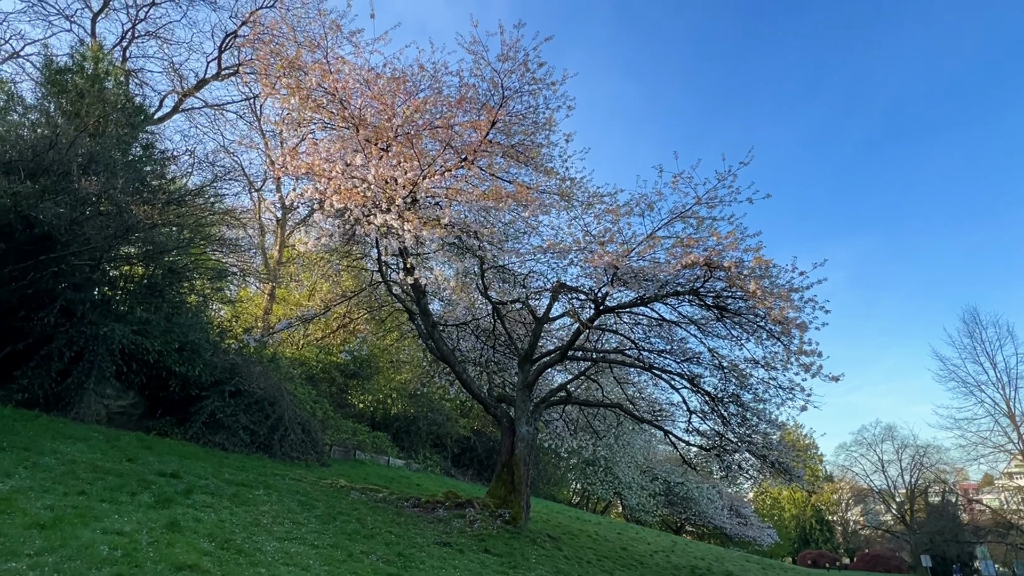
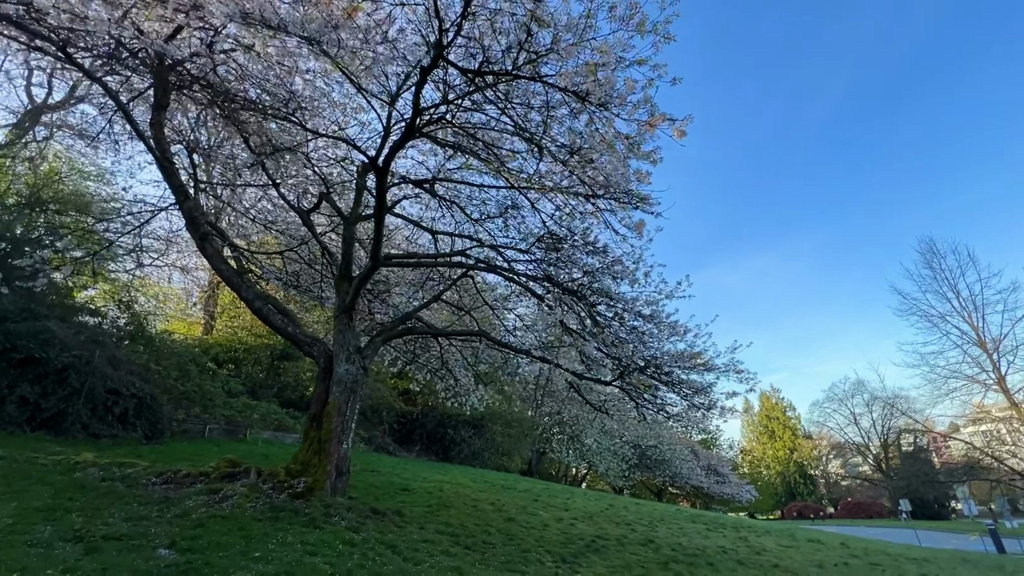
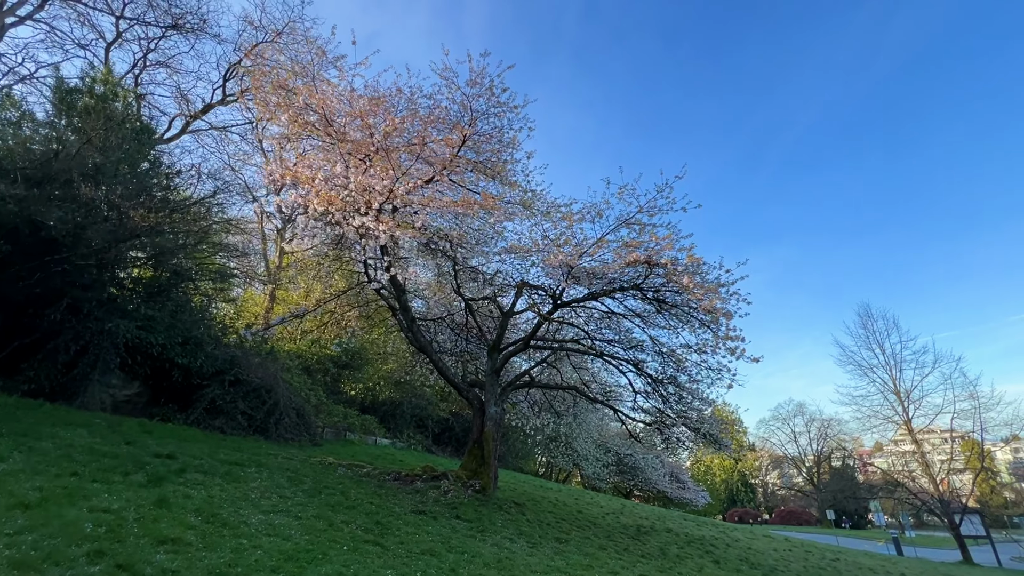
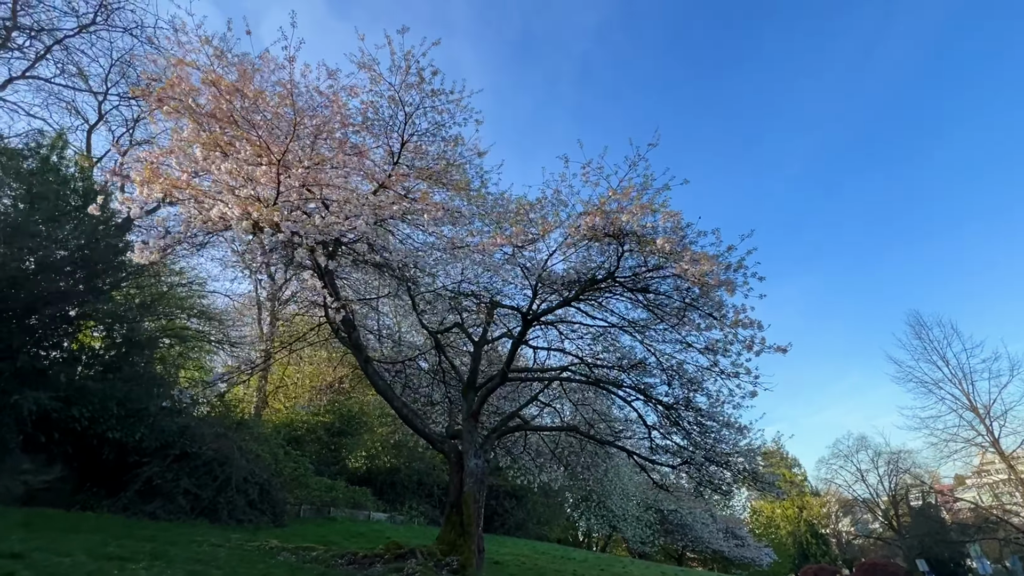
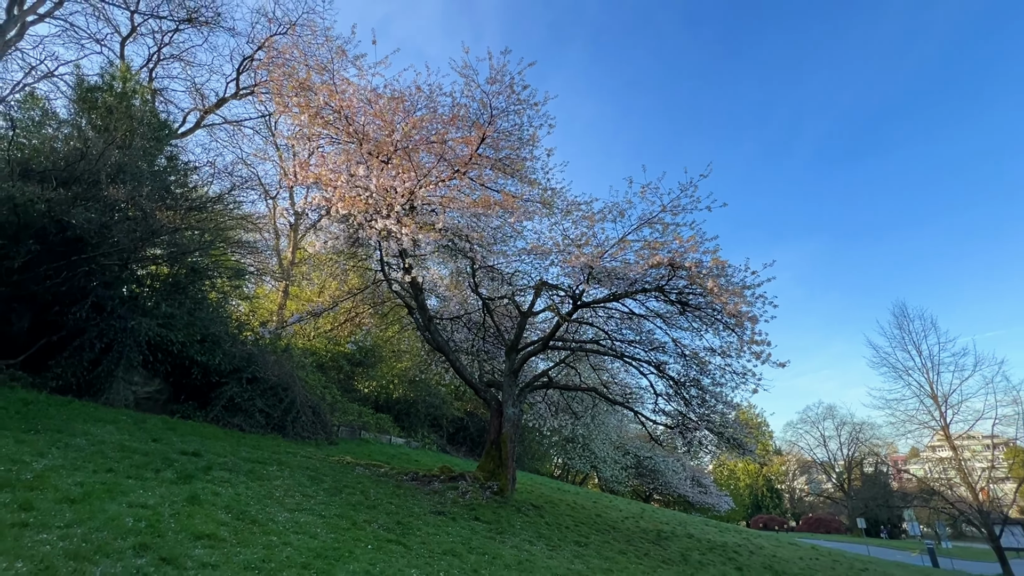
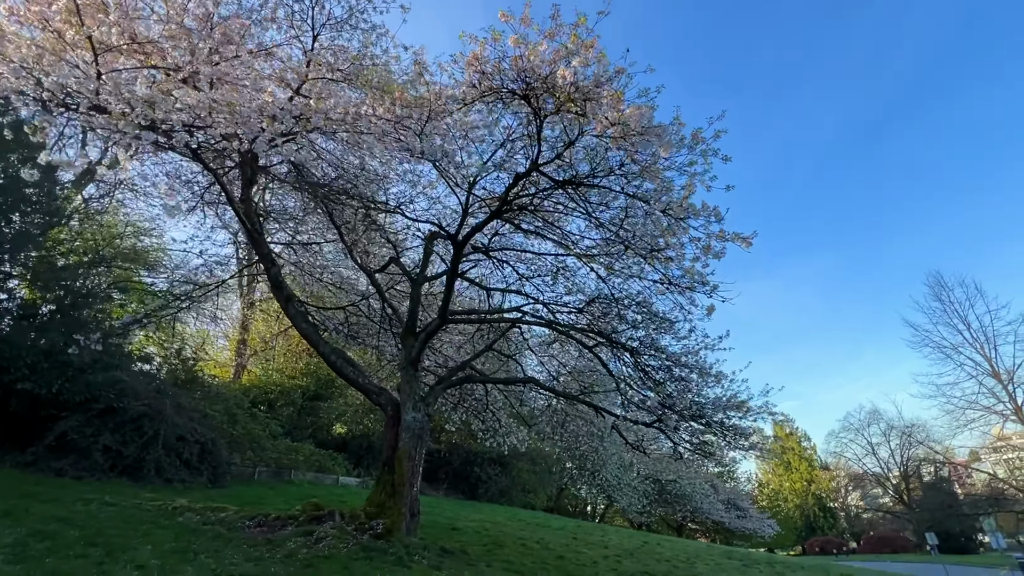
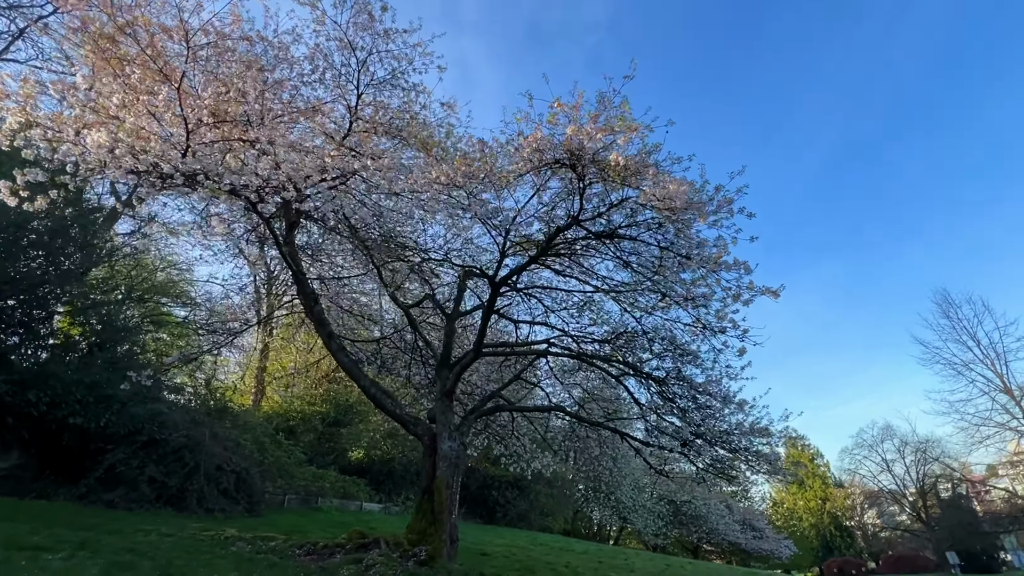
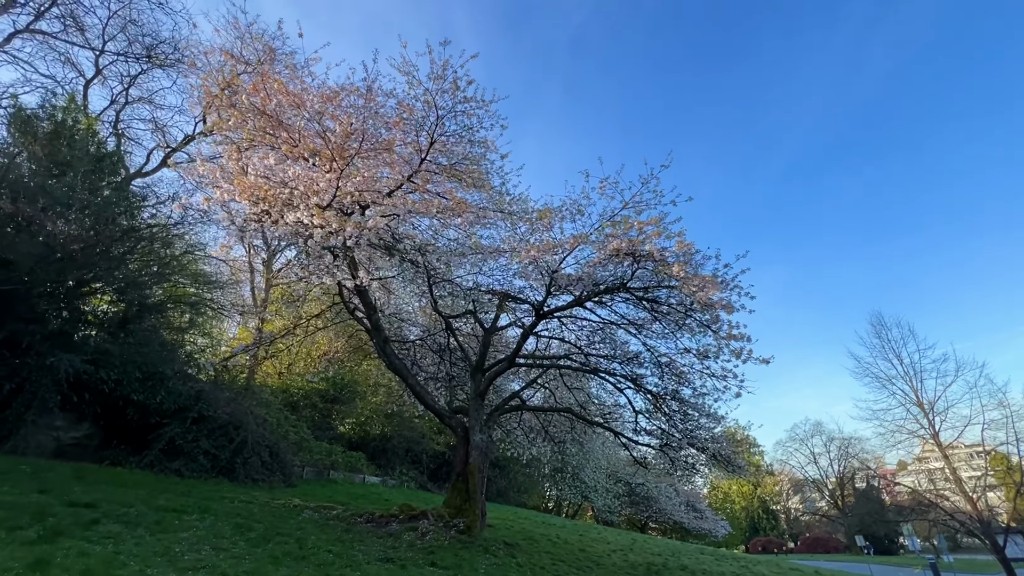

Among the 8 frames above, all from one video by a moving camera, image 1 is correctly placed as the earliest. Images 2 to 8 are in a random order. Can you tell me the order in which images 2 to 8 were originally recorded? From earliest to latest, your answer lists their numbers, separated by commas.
5, 3, 8, 4, 7, 6, 2
